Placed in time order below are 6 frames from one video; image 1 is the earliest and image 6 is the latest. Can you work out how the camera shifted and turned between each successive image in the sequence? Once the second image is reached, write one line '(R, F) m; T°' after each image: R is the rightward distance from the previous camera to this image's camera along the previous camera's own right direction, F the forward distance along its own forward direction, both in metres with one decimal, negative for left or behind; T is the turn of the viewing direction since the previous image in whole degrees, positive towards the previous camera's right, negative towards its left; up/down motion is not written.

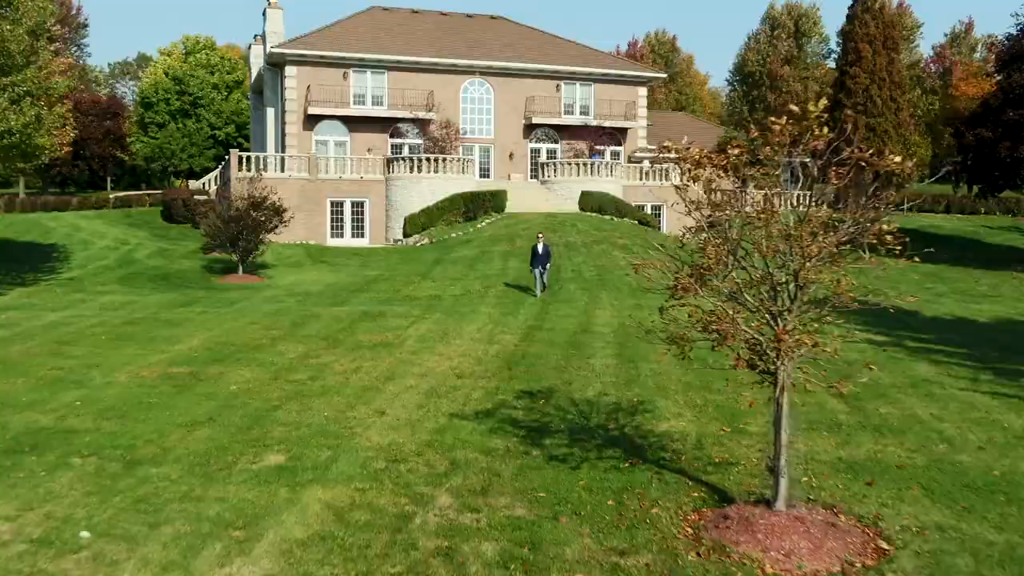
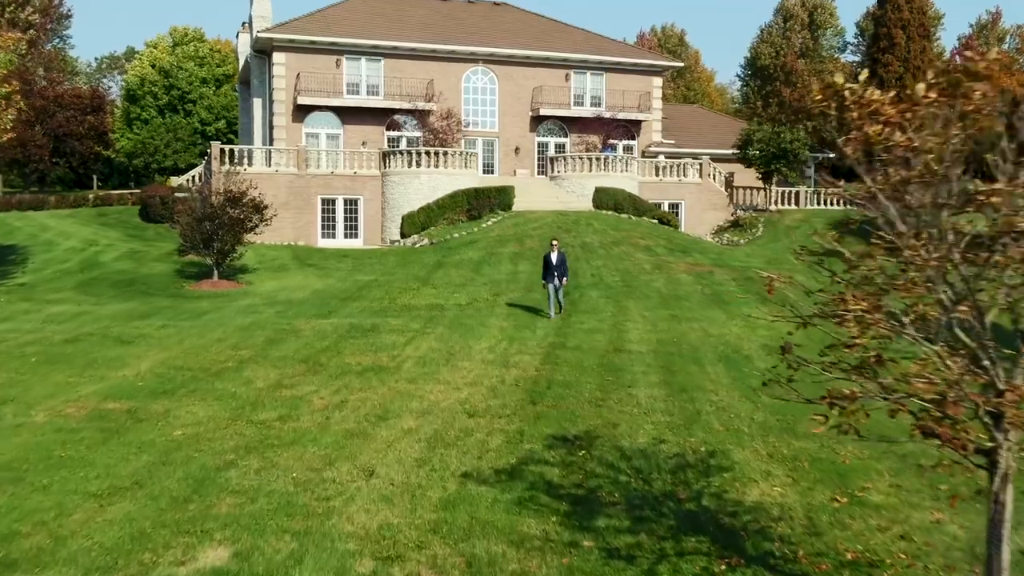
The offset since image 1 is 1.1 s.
(-0.3, +3.1) m; 0°
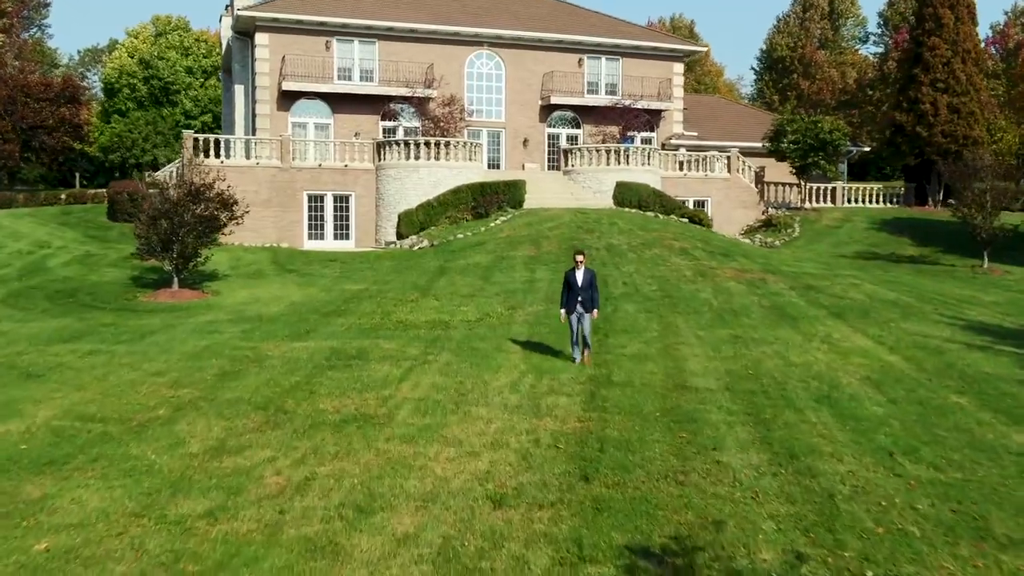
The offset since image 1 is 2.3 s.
(-0.4, +3.7) m; 0°
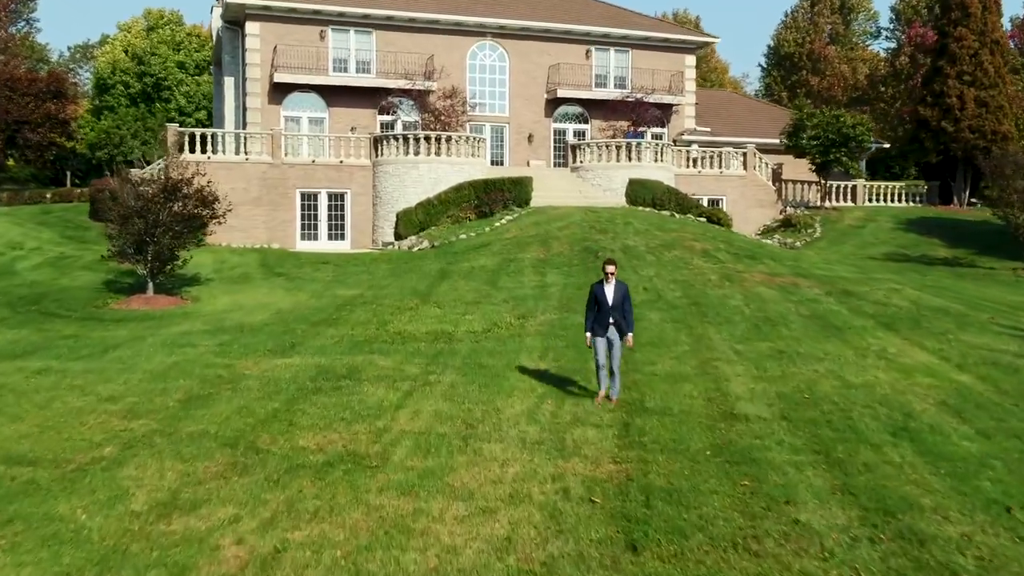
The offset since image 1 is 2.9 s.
(-0.2, +1.8) m; 0°
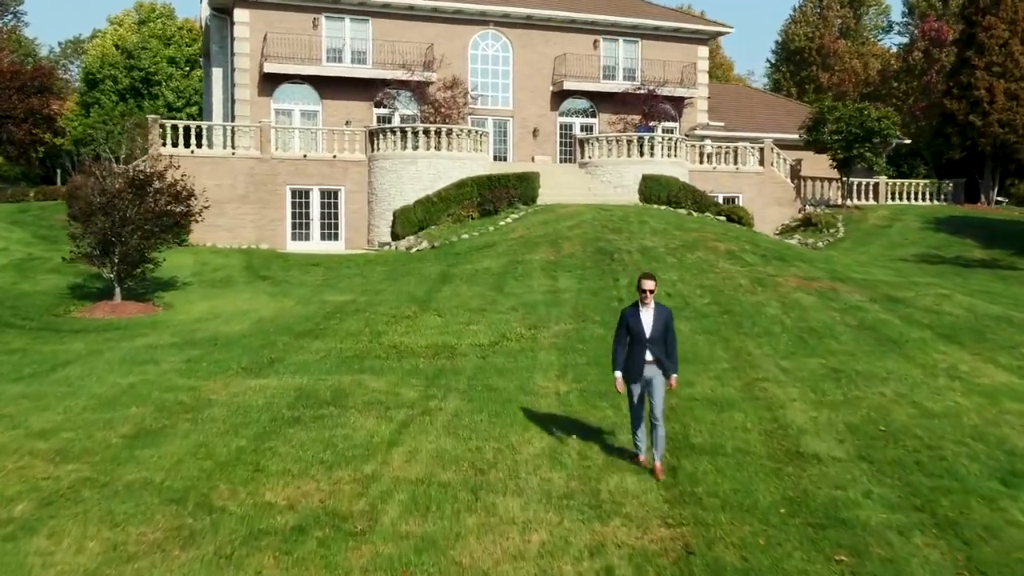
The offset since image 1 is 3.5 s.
(-0.2, +1.8) m; 0°
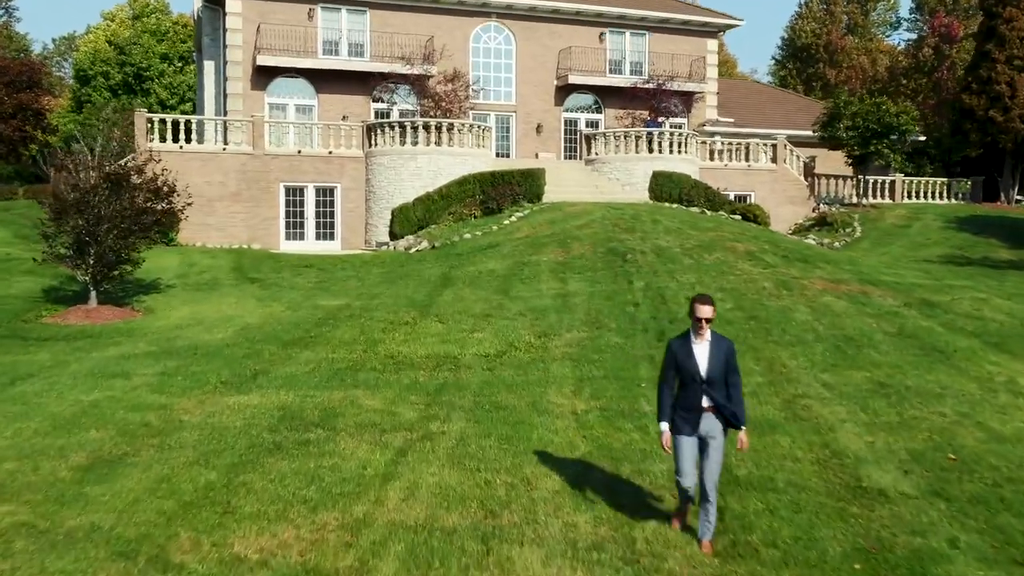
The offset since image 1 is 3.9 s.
(-0.1, +1.2) m; 0°
